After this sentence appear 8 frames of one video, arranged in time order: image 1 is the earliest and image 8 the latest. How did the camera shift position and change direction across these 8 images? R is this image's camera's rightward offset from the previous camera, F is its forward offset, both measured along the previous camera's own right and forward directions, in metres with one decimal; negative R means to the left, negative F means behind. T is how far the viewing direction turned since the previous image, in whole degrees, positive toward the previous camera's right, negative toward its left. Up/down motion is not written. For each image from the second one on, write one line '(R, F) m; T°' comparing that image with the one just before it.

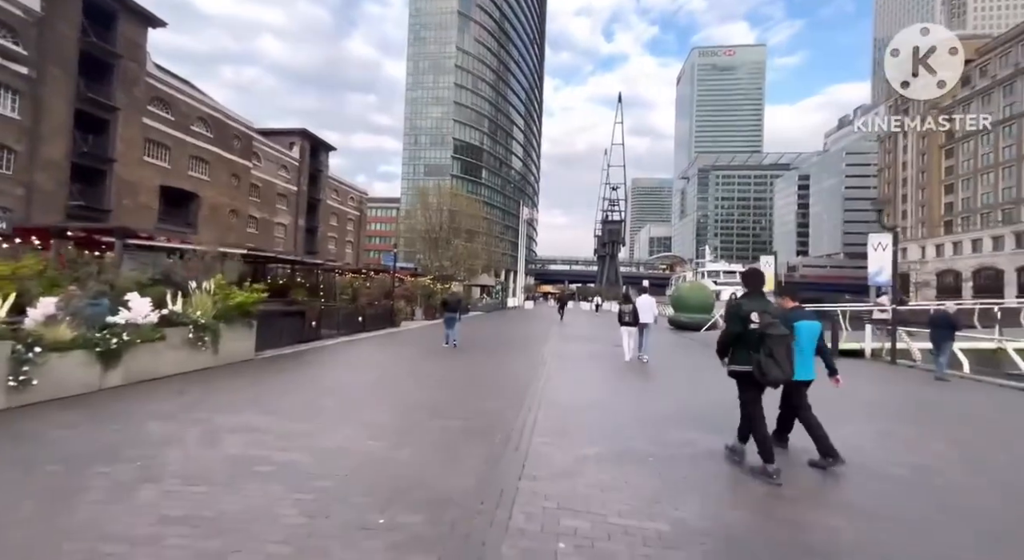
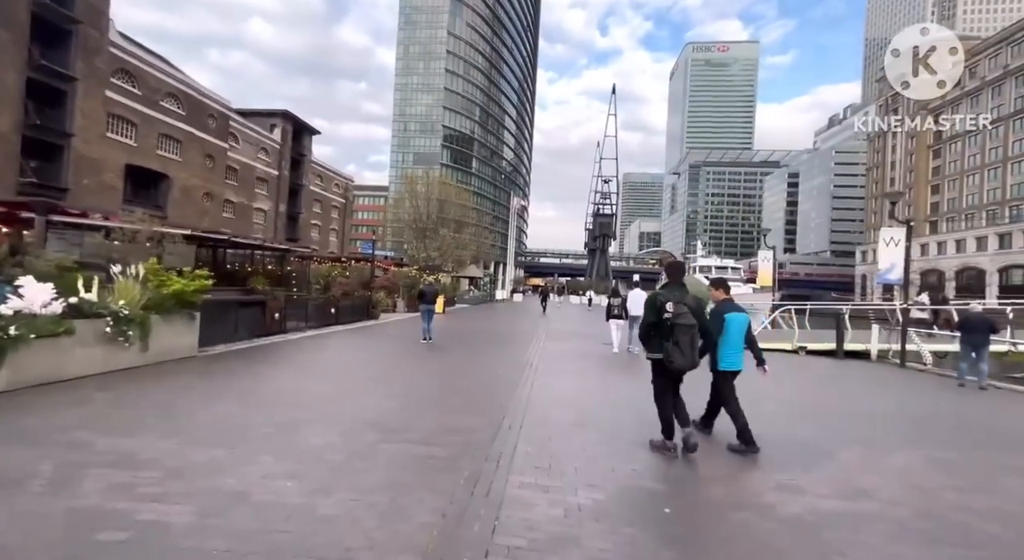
(+0.1, +1.6) m; +1°
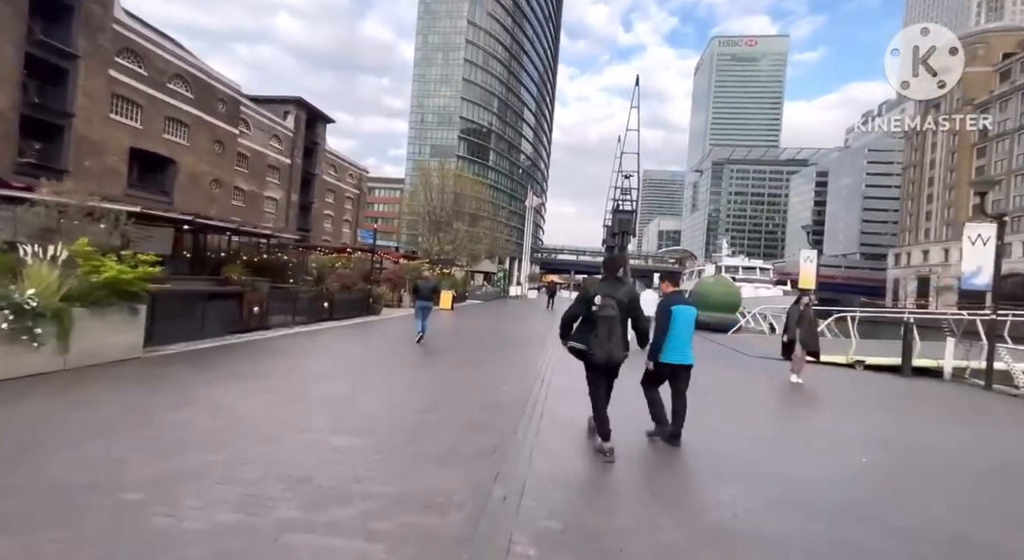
(+0.1, +2.1) m; -2°
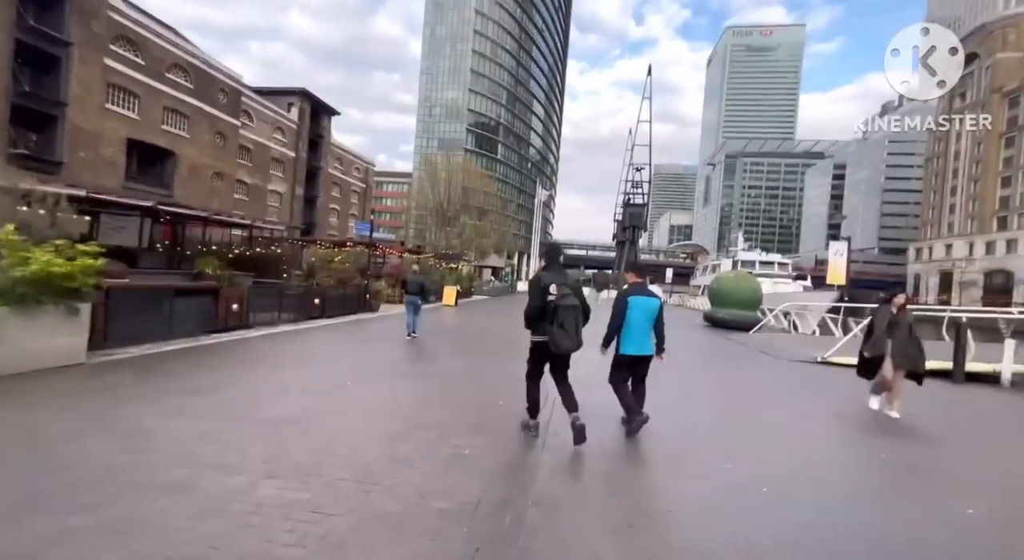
(+0.1, +1.4) m; -1°
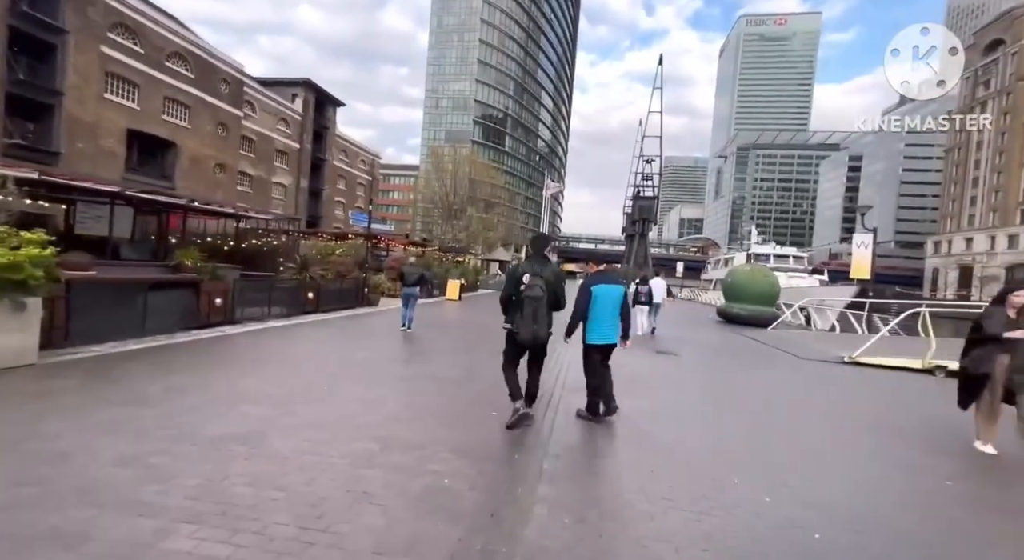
(+0.1, +0.9) m; -1°
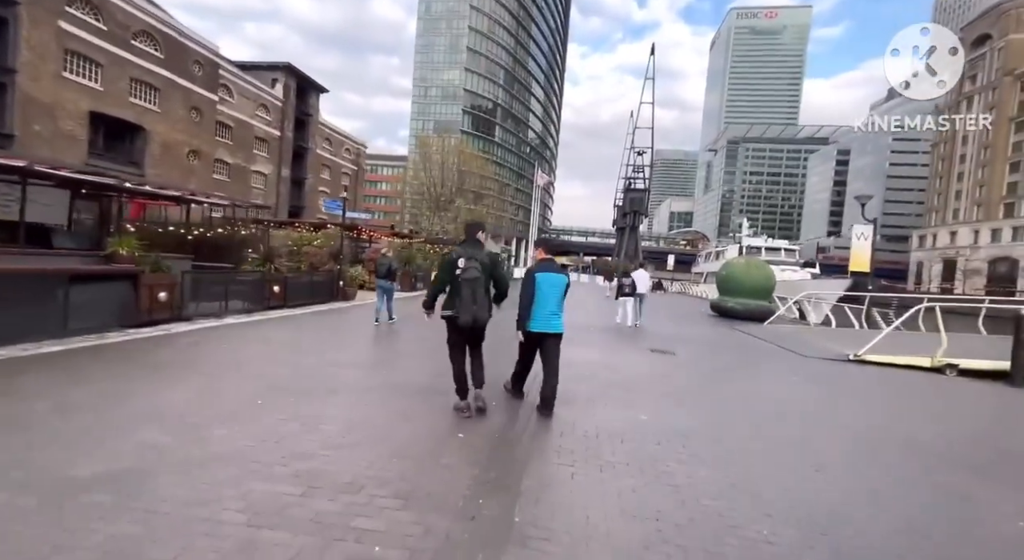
(+0.2, +1.2) m; +1°
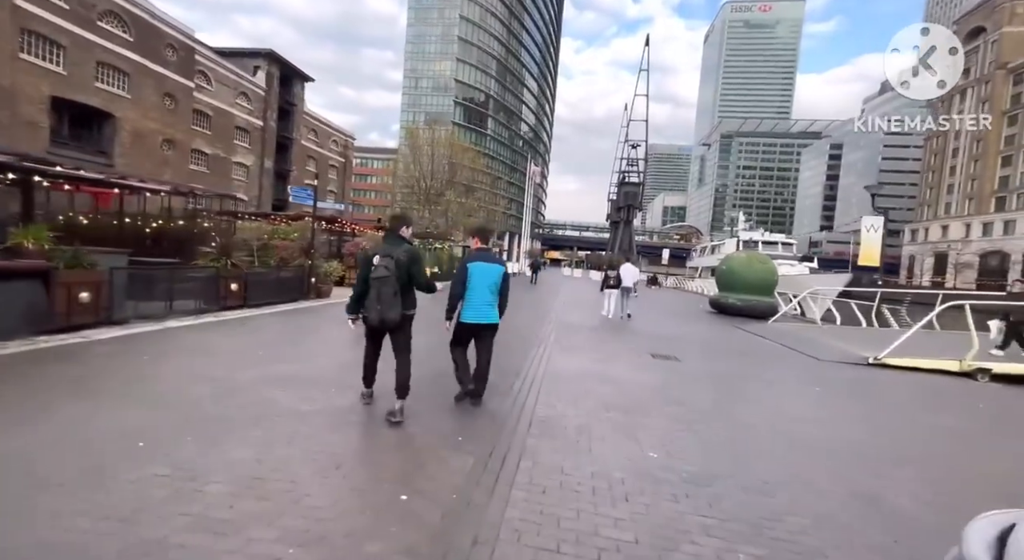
(+0.2, +1.5) m; +1°
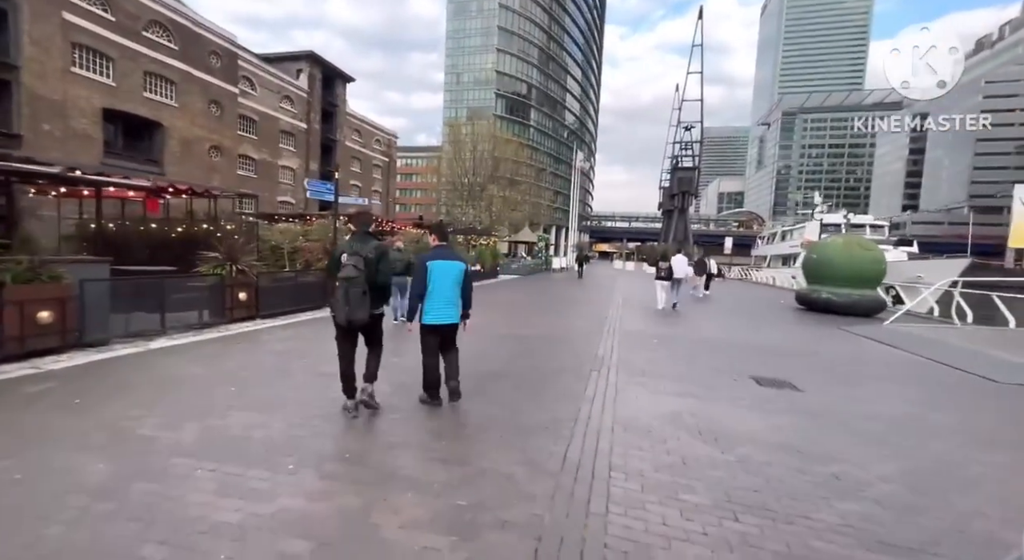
(0.0, +2.2) m; -5°
